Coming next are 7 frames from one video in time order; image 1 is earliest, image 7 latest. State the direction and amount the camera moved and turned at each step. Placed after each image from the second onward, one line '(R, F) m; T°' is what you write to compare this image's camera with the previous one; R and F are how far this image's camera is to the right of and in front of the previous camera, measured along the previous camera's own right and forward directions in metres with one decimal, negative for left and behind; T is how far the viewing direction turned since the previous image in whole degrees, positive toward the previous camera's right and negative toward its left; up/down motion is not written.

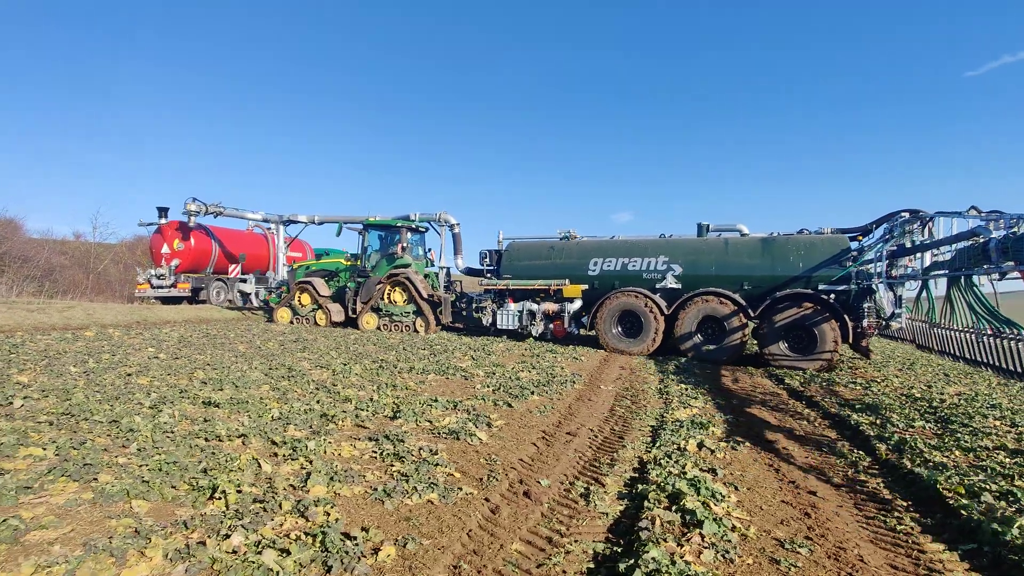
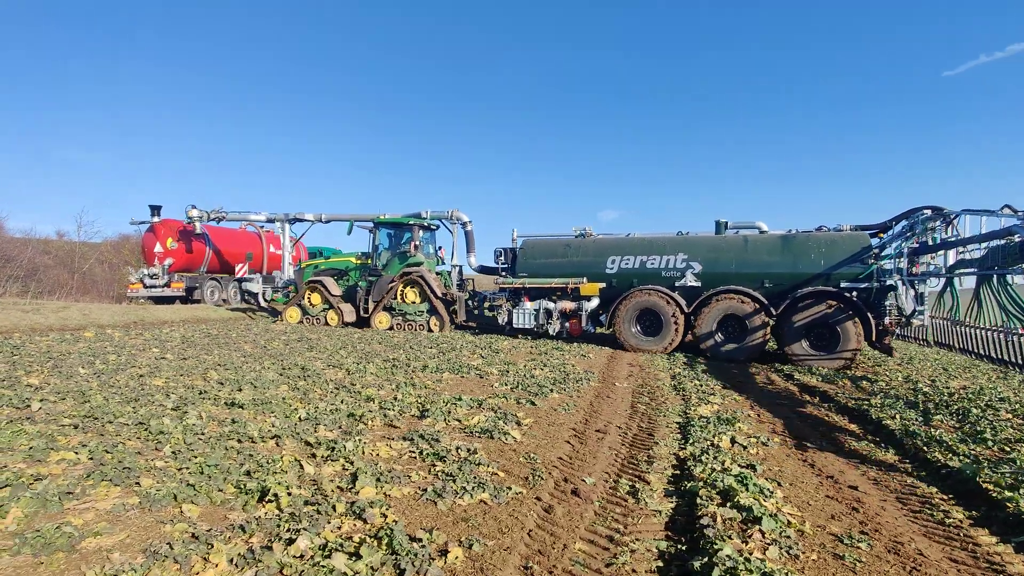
(-0.4, +0.1) m; +1°
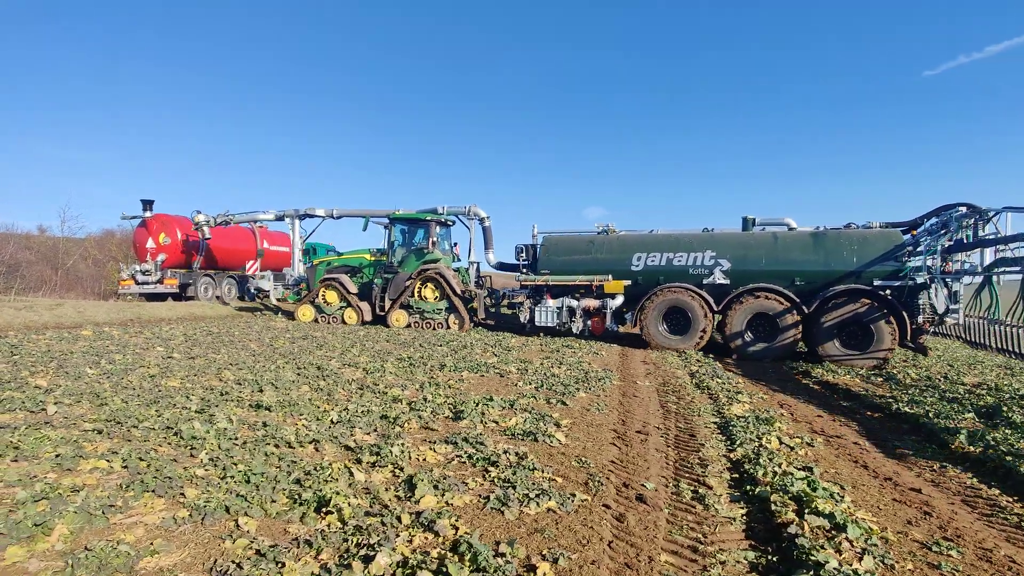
(-0.5, +0.2) m; +1°
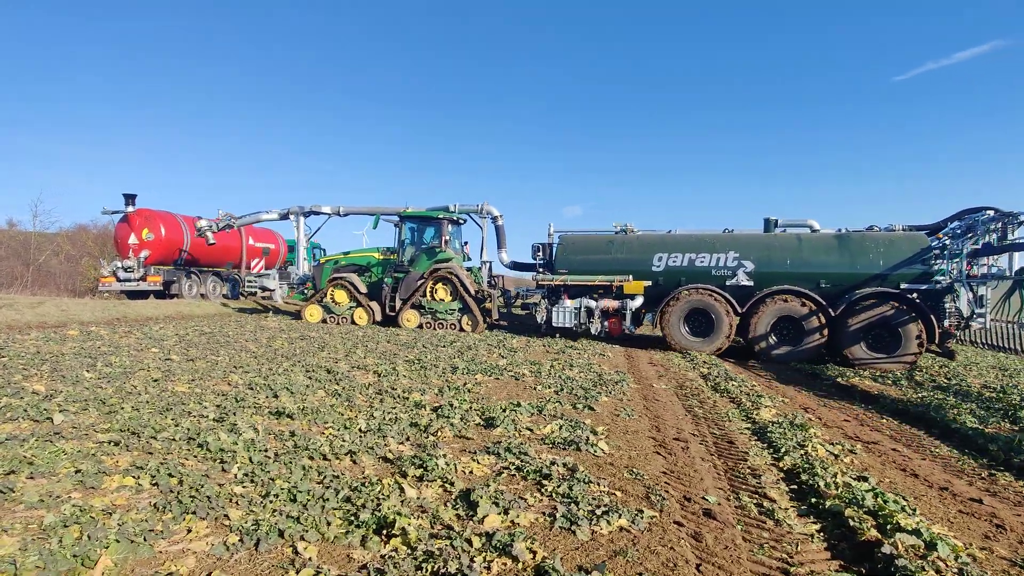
(-0.5, +0.2) m; +2°
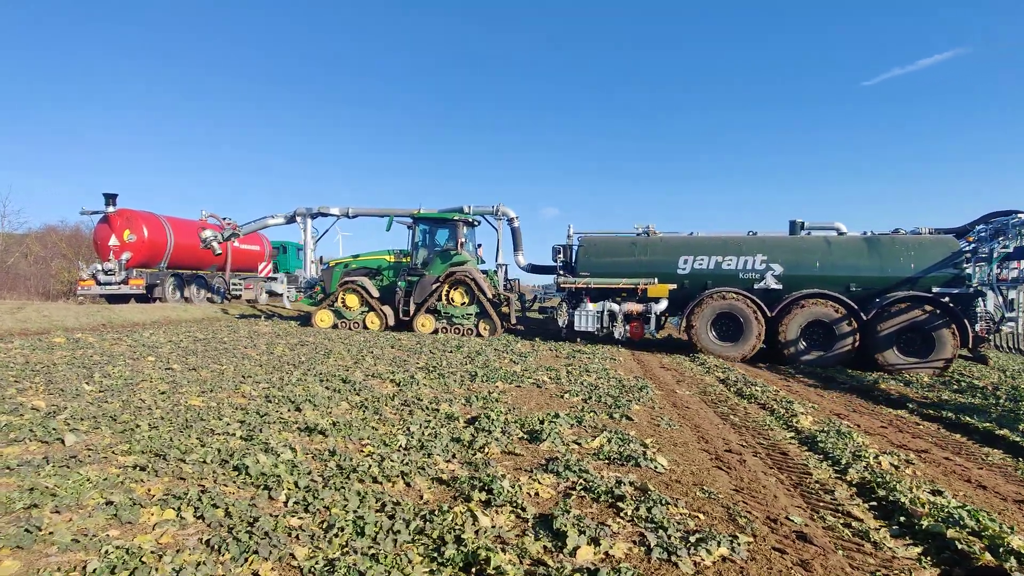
(-0.6, +0.3) m; +2°
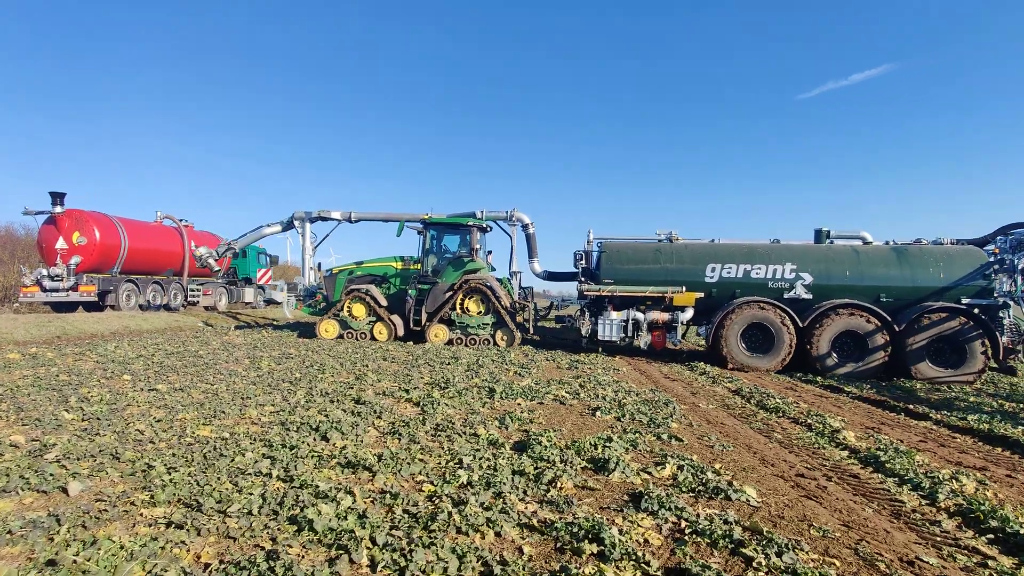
(-0.9, +0.5) m; +4°
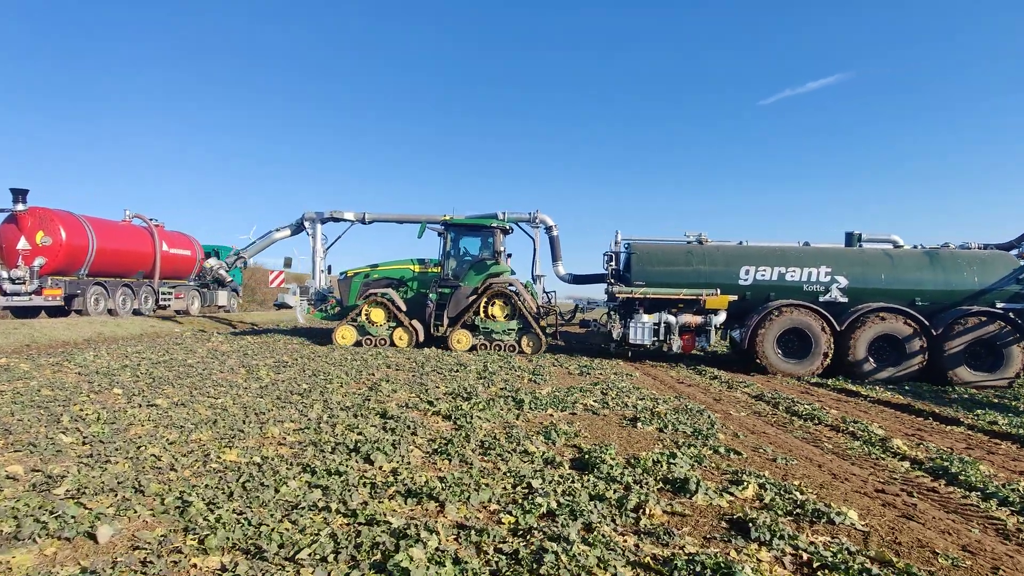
(-0.8, +0.4) m; +3°
